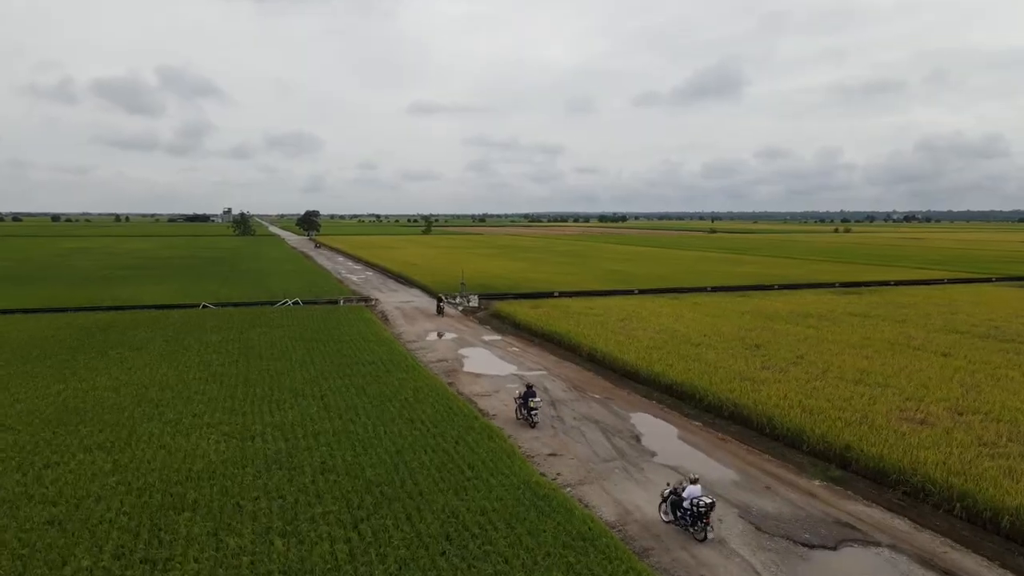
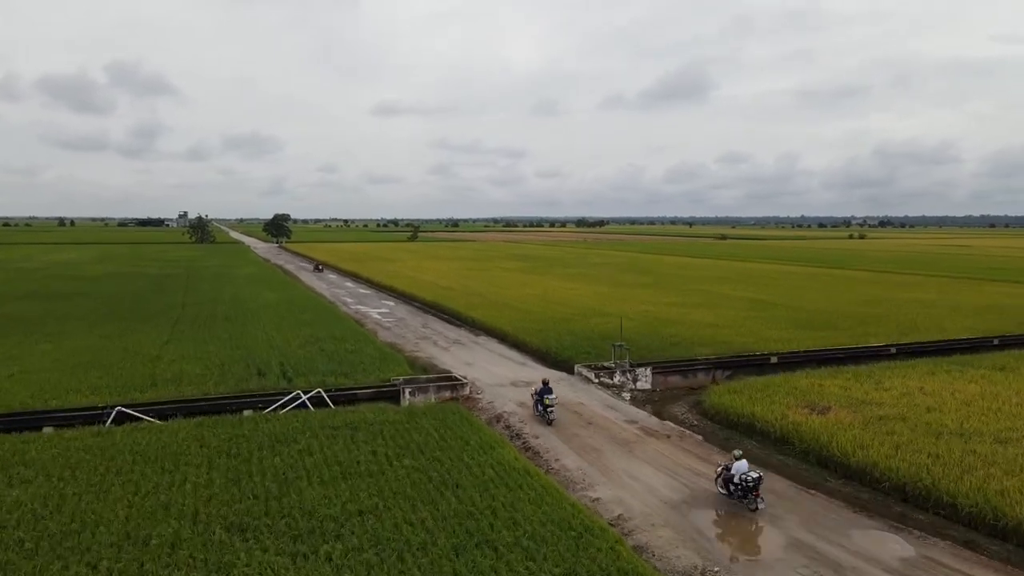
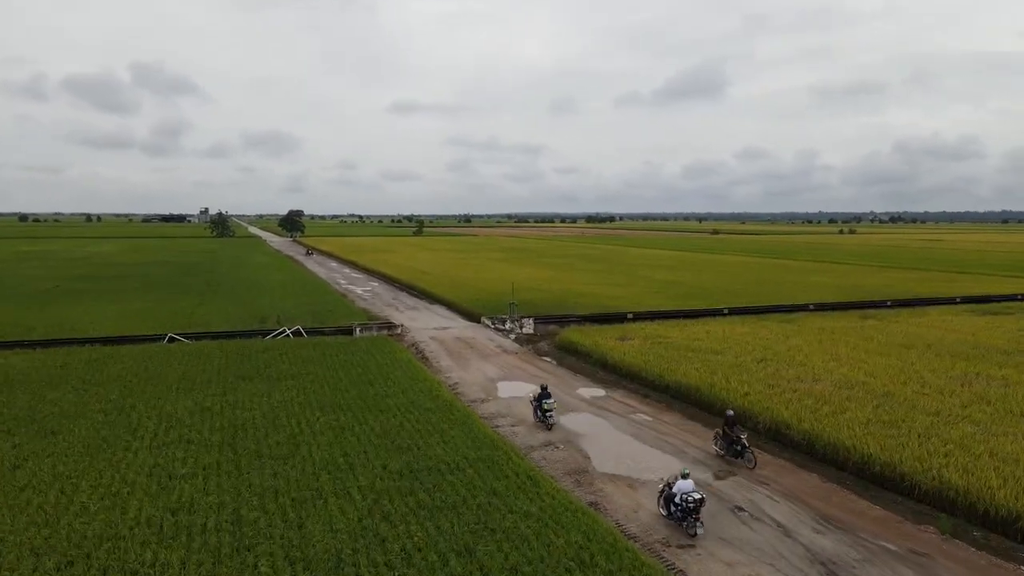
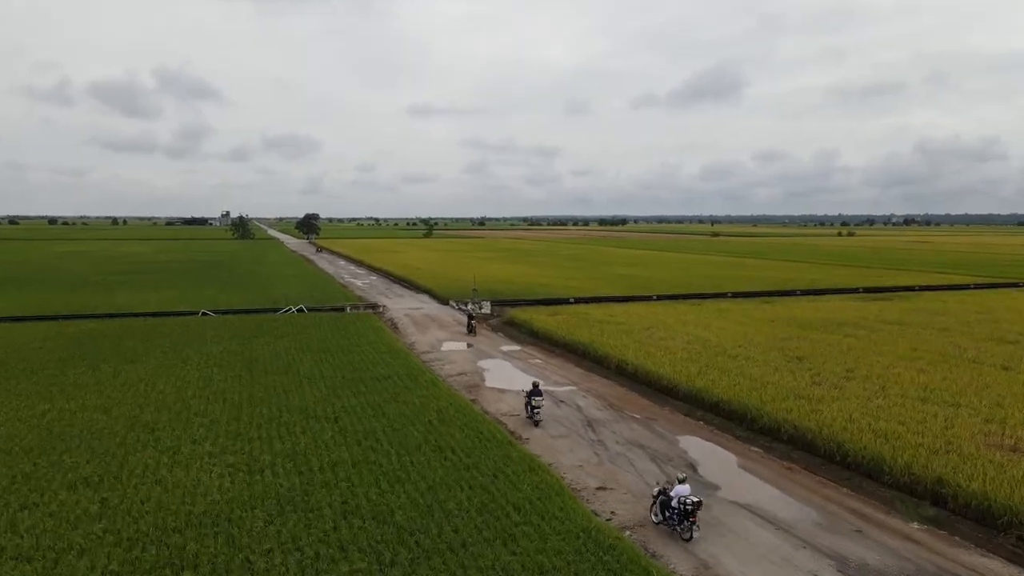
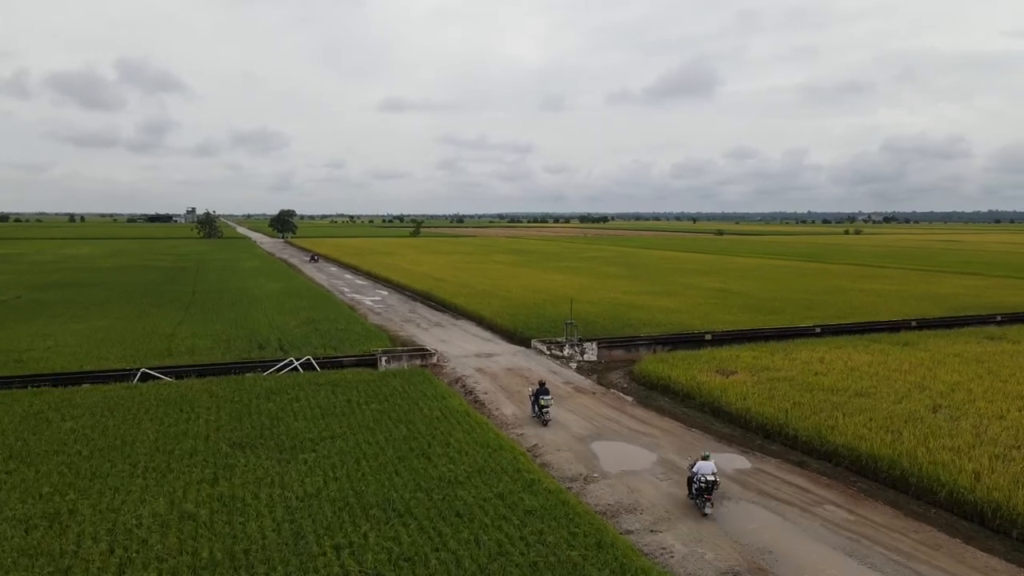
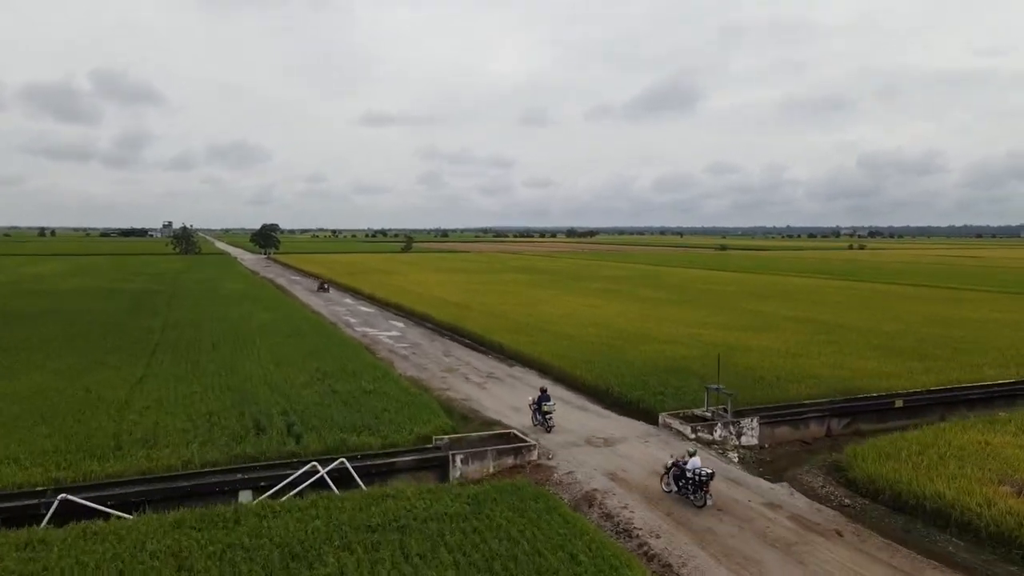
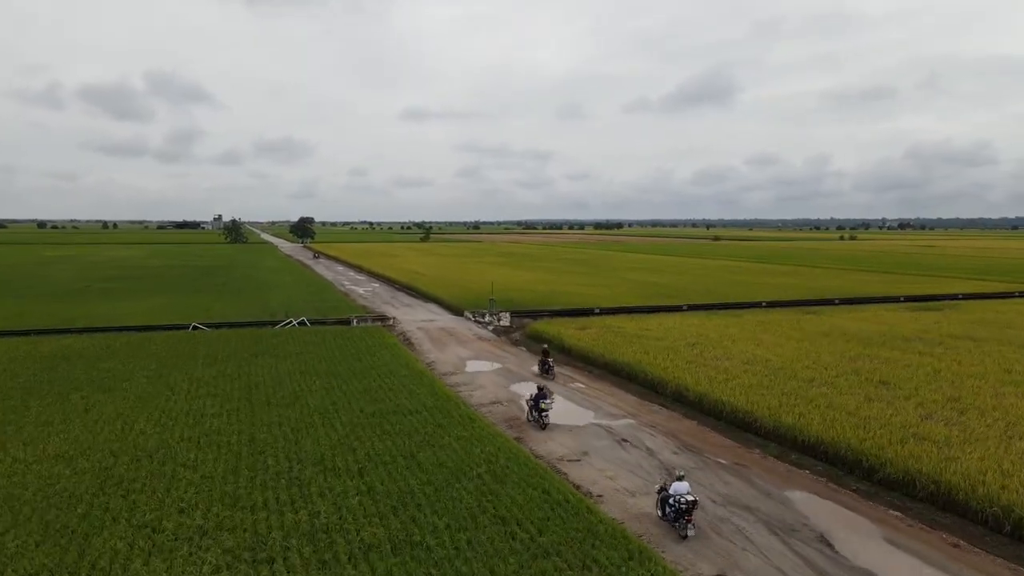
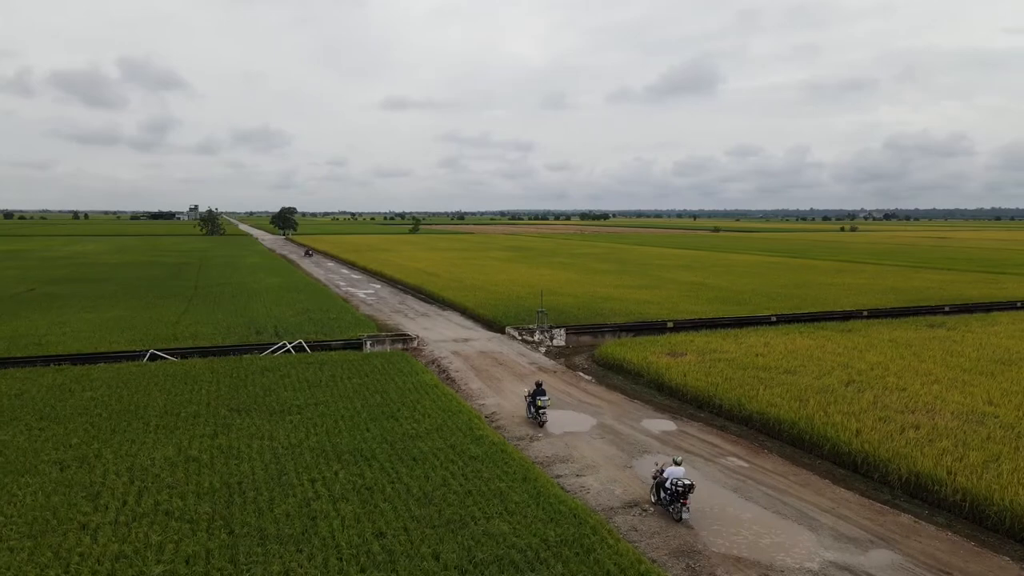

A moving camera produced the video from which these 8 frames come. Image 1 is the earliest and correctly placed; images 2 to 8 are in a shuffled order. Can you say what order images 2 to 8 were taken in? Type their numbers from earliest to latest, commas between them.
4, 7, 3, 8, 5, 2, 6
